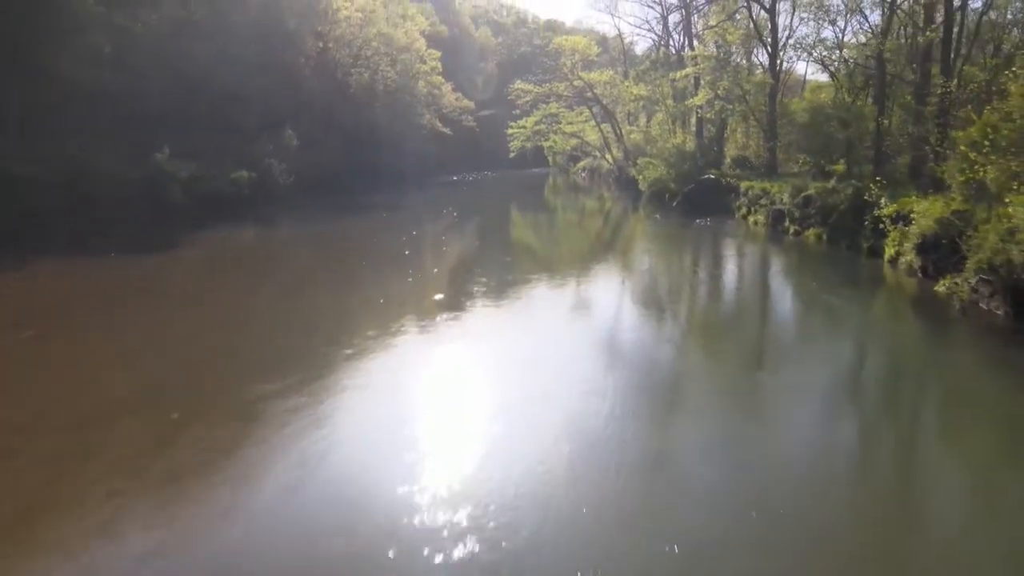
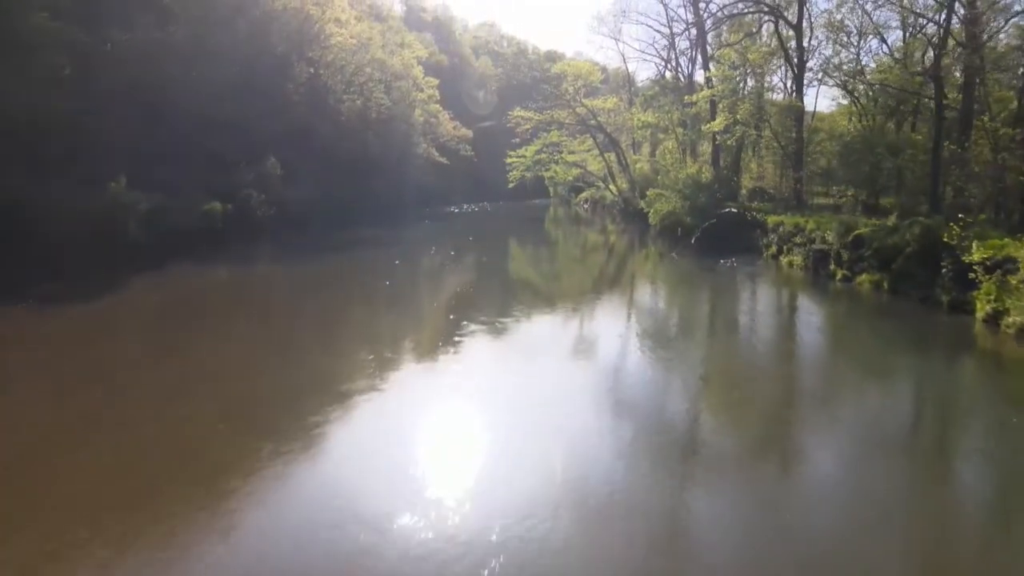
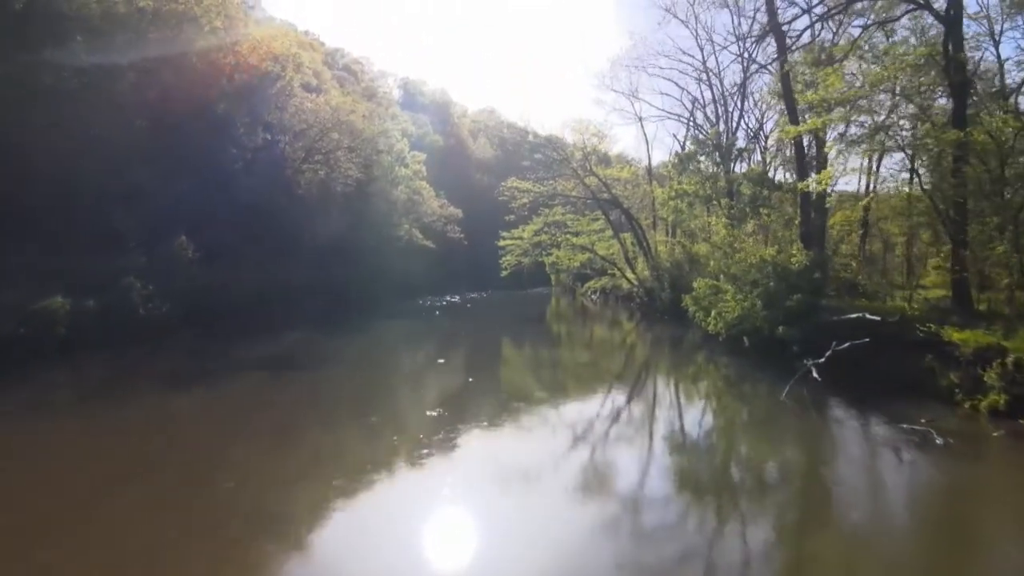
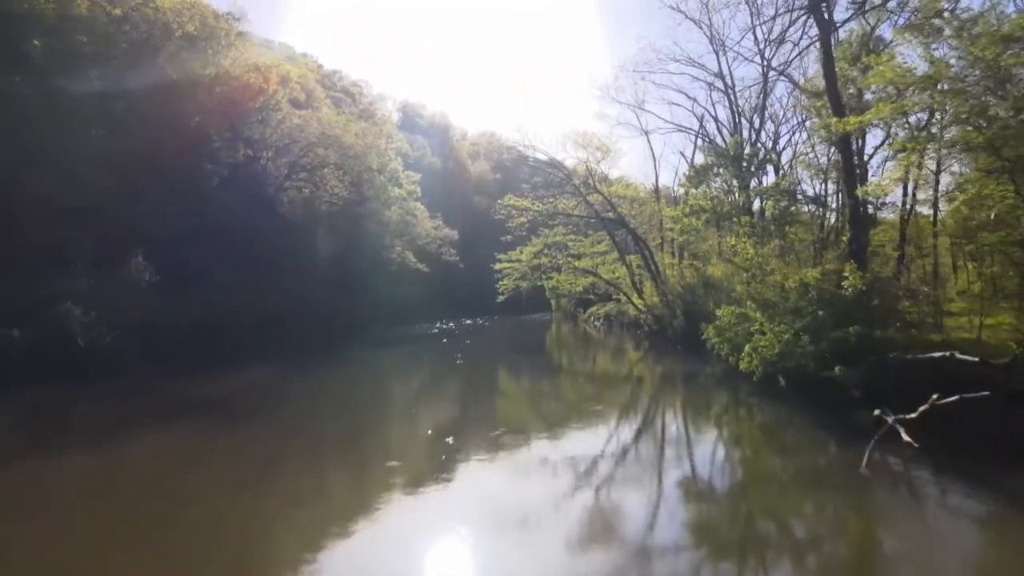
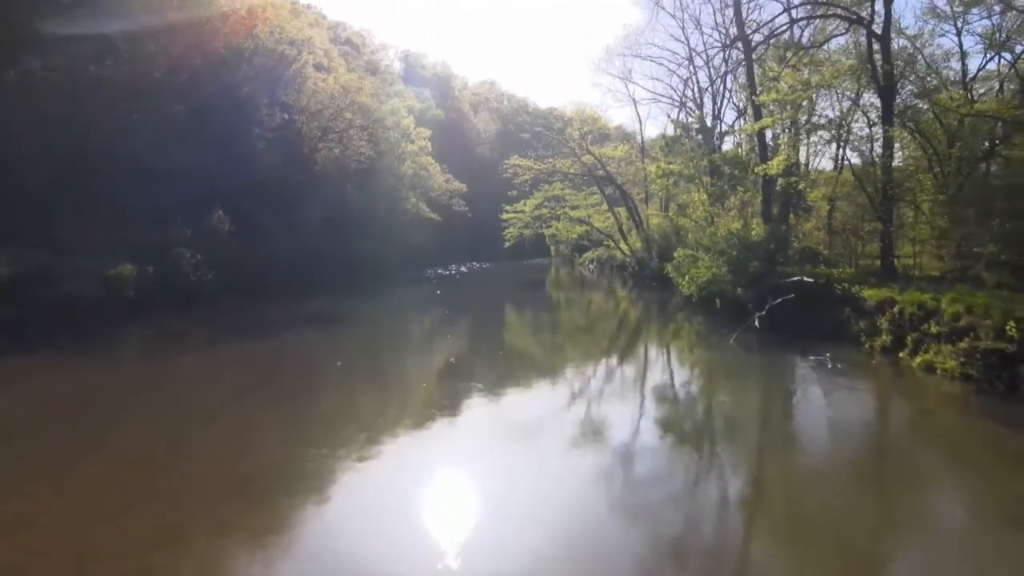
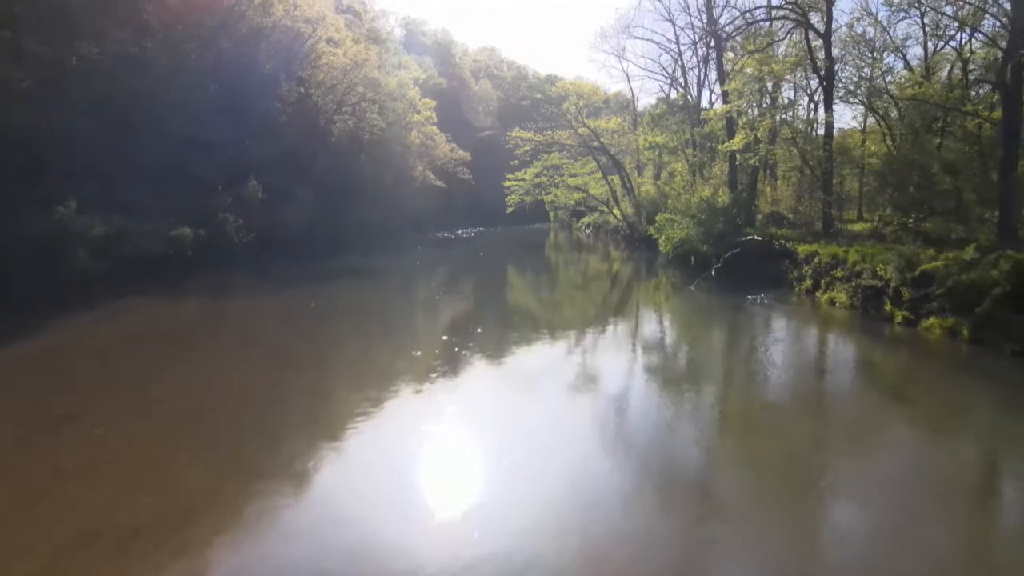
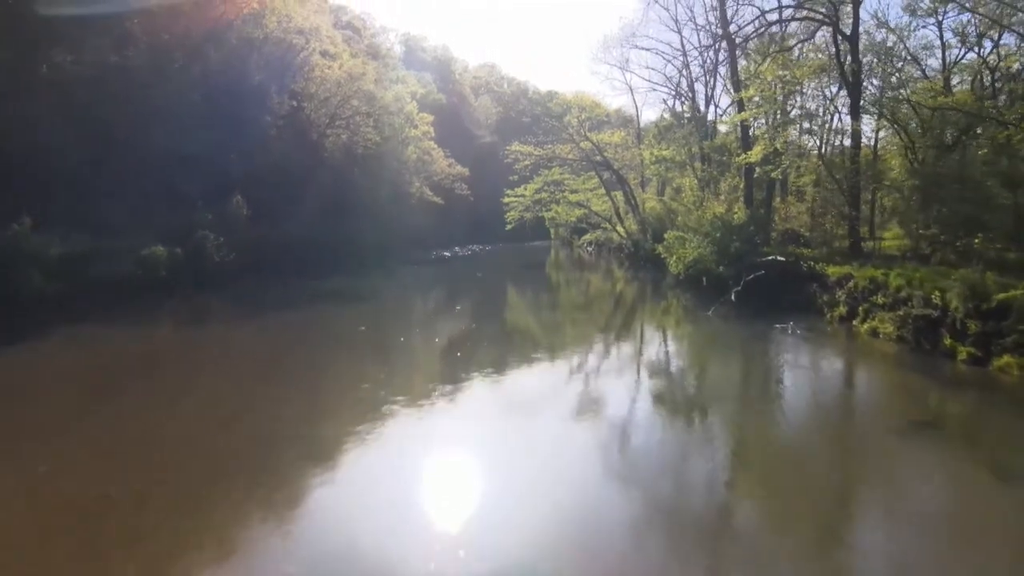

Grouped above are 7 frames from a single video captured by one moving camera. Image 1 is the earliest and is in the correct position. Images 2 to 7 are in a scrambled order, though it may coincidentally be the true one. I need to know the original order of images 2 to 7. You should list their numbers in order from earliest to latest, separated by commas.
2, 6, 7, 5, 3, 4
